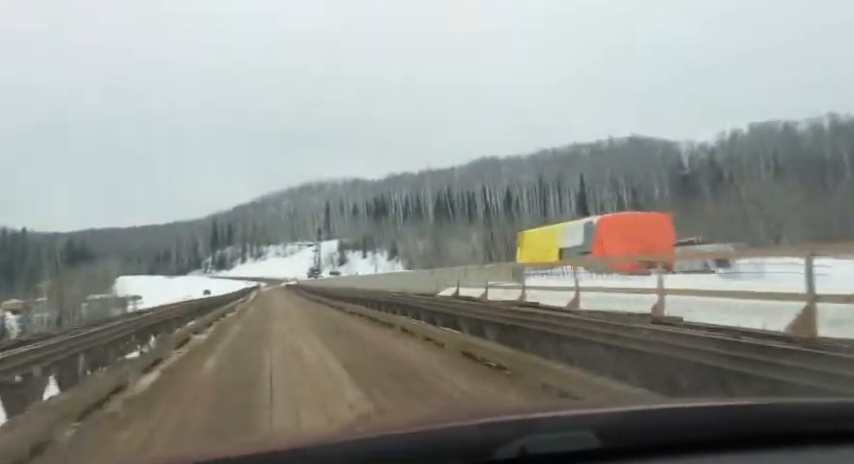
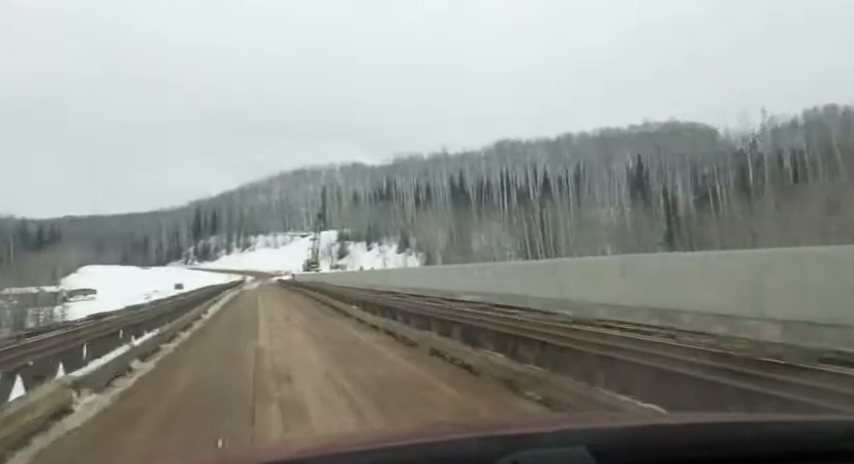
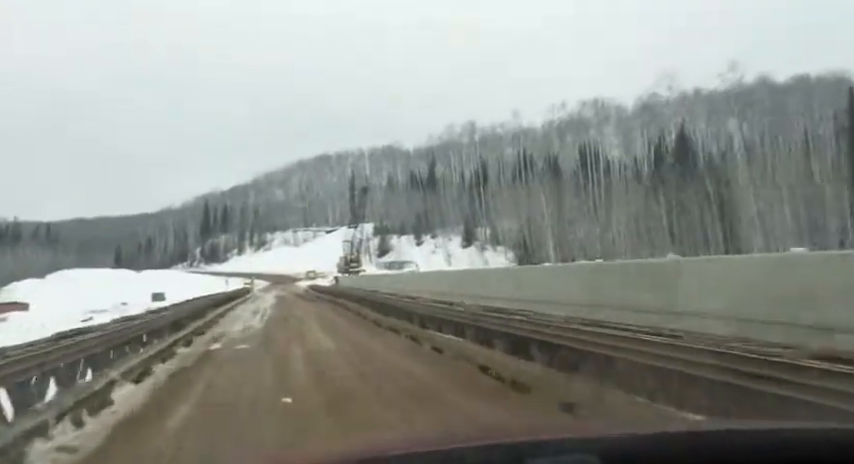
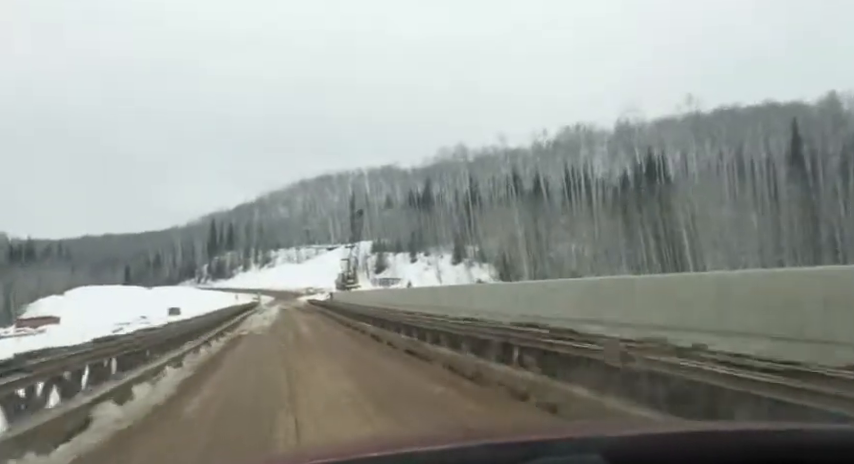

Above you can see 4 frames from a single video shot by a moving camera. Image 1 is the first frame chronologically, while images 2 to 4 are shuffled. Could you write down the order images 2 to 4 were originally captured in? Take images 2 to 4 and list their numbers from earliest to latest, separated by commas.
2, 4, 3
